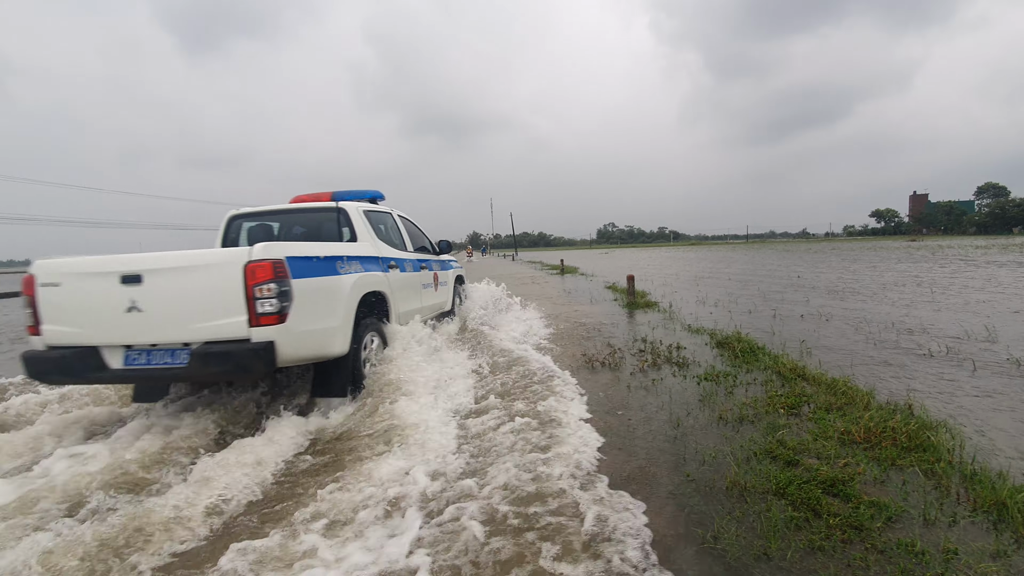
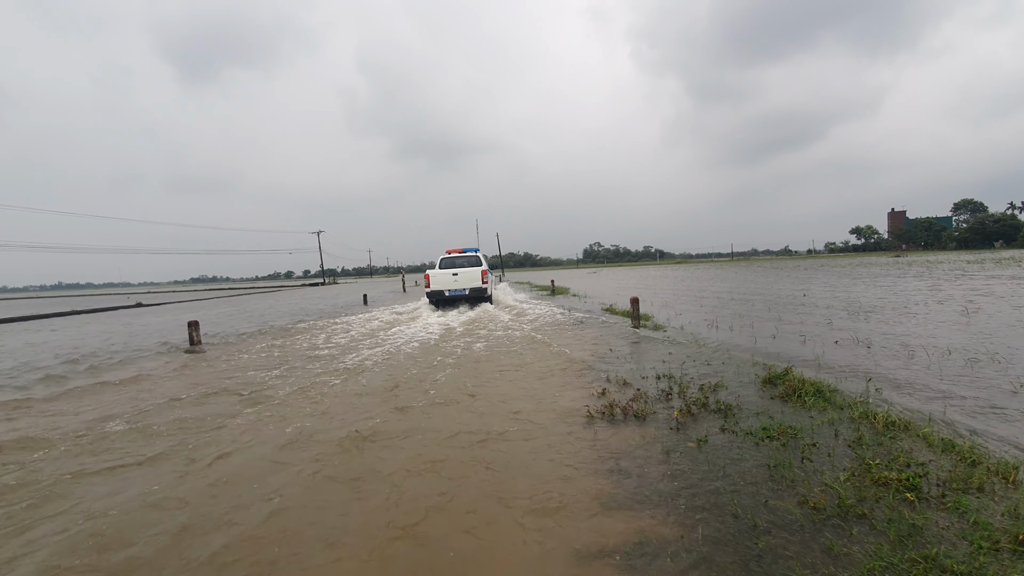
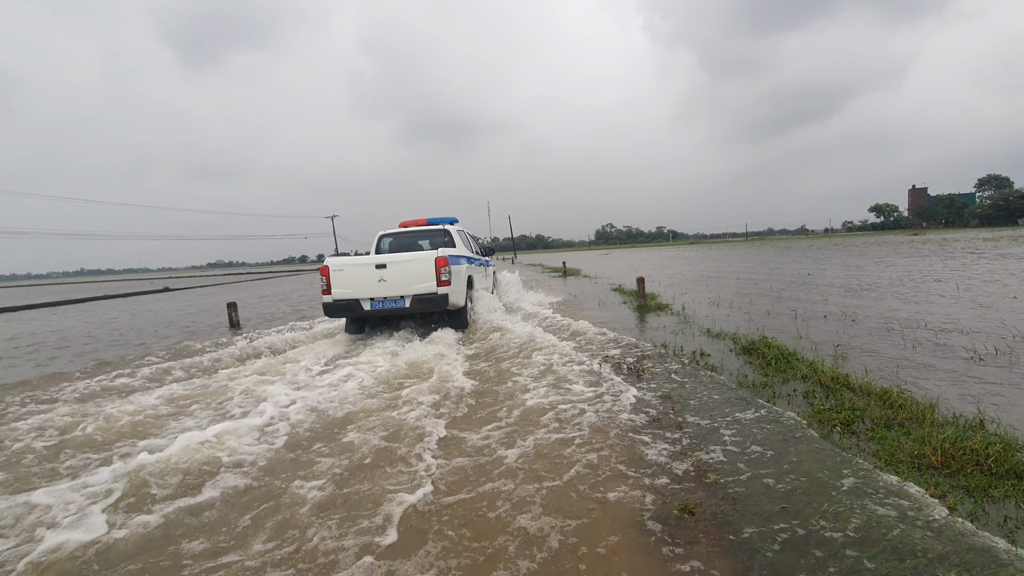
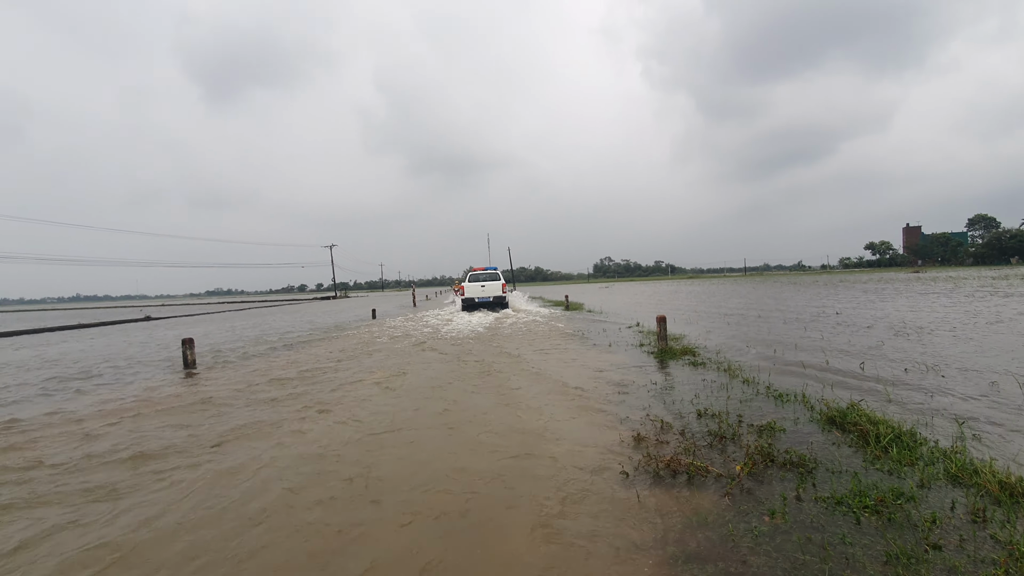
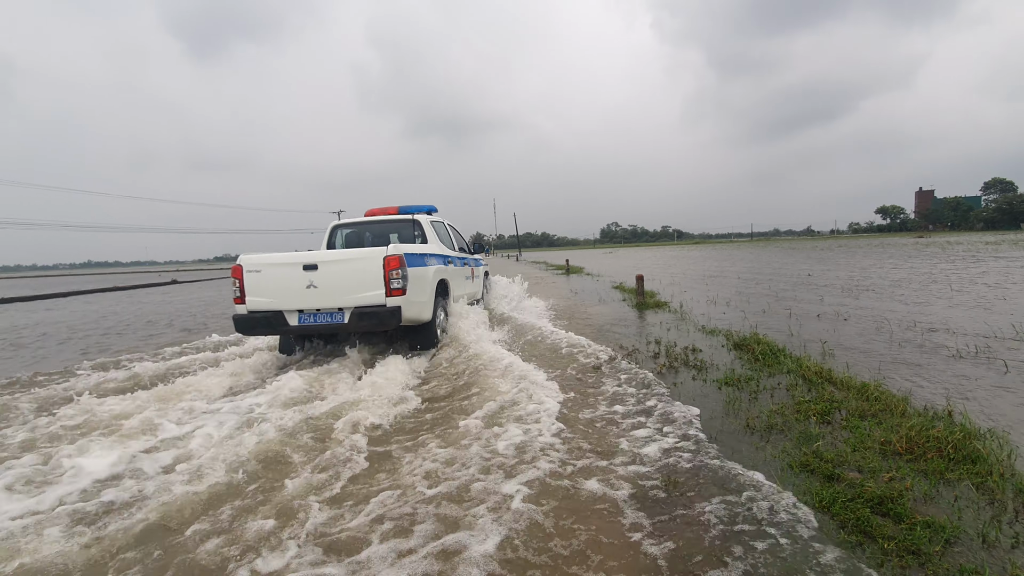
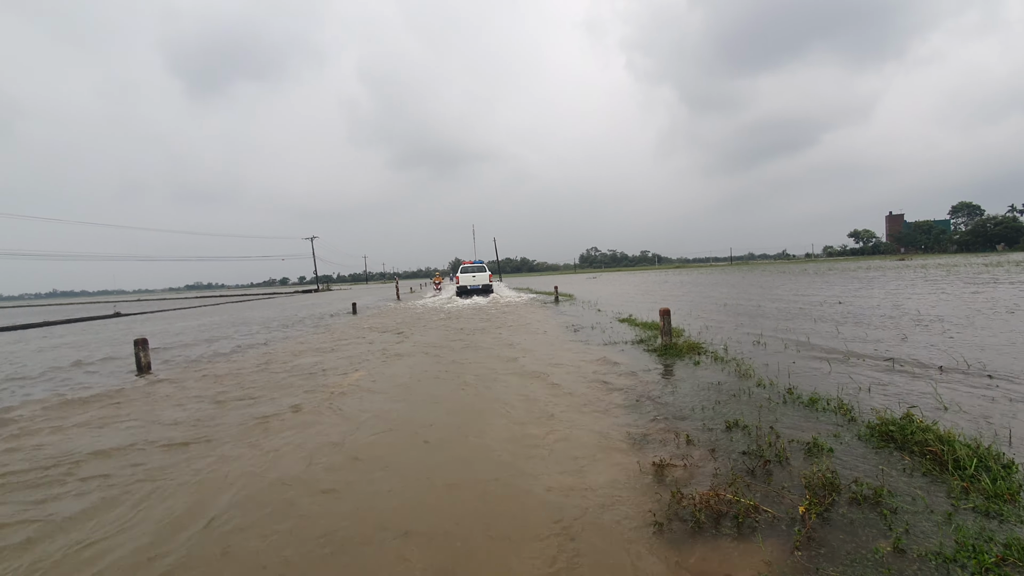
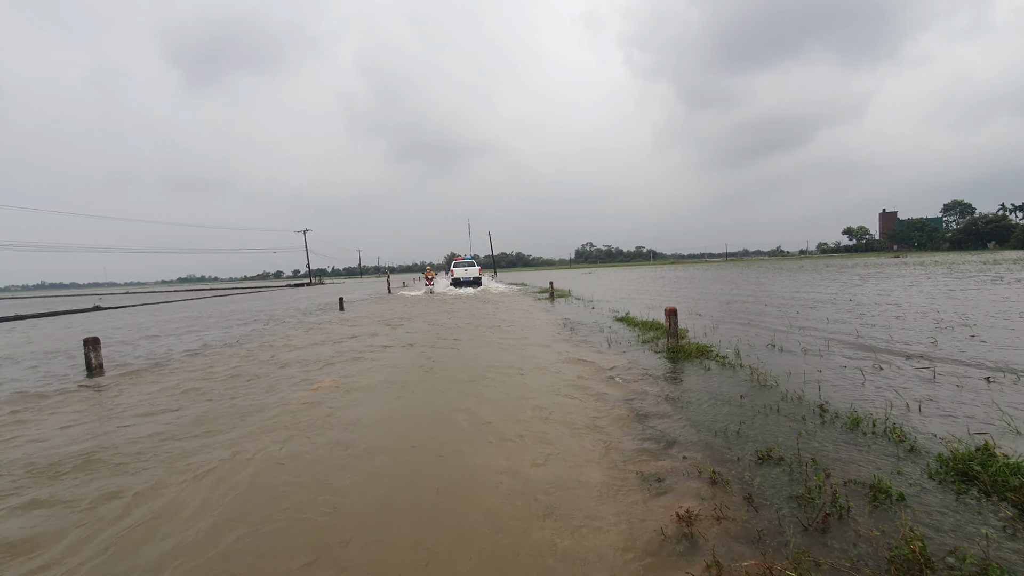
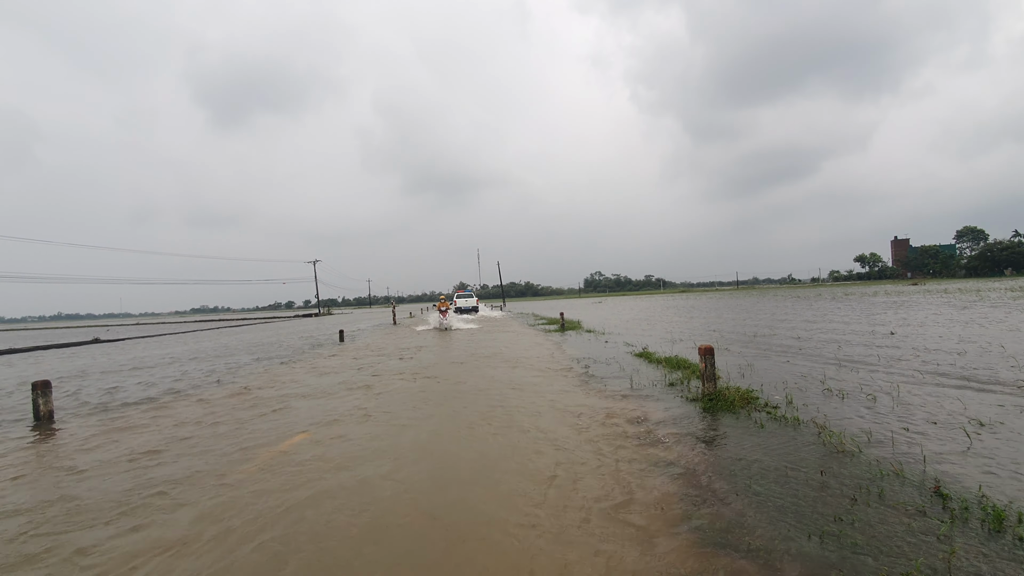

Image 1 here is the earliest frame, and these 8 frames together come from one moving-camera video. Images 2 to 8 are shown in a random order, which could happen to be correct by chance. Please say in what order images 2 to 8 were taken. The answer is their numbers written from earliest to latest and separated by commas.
5, 3, 2, 4, 6, 7, 8
